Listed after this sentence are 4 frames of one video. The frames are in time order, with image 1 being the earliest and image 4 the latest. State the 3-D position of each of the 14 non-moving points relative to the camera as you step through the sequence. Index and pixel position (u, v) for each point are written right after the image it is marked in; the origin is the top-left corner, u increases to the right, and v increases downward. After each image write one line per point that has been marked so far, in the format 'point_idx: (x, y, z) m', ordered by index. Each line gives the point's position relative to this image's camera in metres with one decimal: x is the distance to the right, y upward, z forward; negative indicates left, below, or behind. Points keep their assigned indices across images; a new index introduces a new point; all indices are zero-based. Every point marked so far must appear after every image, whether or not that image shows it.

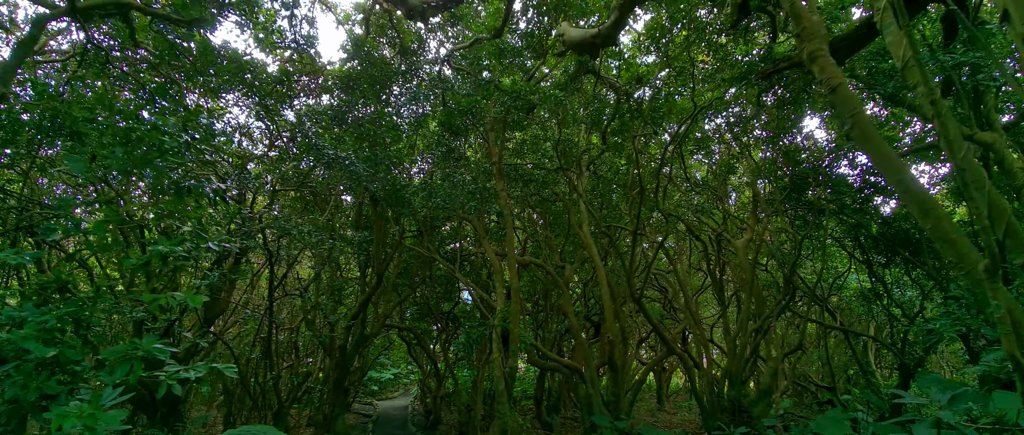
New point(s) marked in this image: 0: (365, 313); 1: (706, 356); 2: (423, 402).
0: (-1.8, -1.2, +7.3) m
1: (+2.3, -1.6, +6.9) m
2: (-1.7, -3.5, +11.4) m
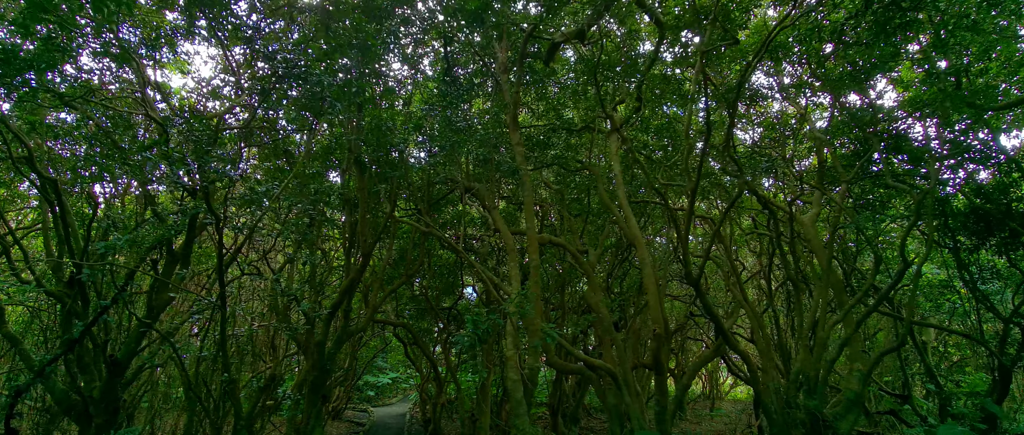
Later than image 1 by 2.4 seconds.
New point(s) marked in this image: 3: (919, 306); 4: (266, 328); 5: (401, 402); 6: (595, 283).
0: (-1.6, -0.9, +6.0) m
1: (+2.4, -1.3, +5.6) m
2: (-1.5, -3.2, +10.0) m
3: (+5.4, -1.2, +8.0) m
4: (-2.5, -1.1, +6.1) m
5: (-2.8, -4.7, +15.3) m
6: (+0.9, -0.7, +6.2) m
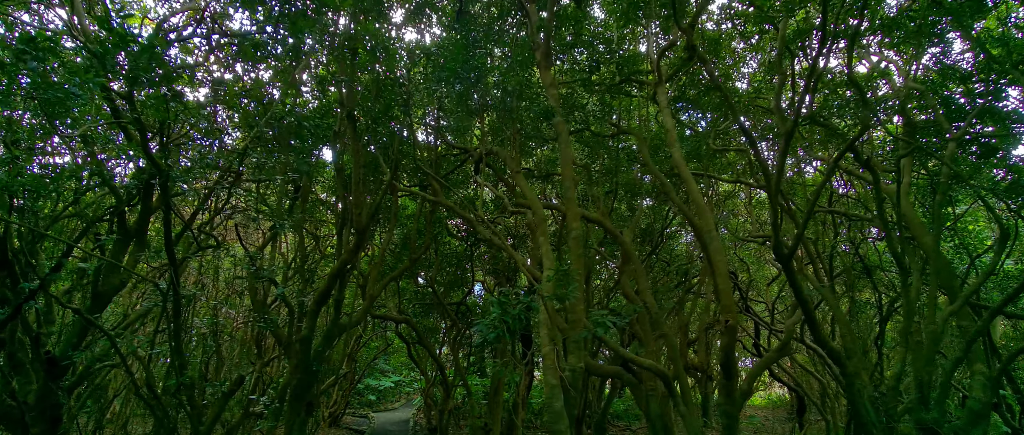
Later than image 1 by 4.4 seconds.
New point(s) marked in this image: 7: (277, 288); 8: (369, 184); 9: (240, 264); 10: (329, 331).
0: (-1.4, -0.6, +5.0) m
1: (+2.6, -1.0, +4.5) m
2: (-1.3, -3.0, +9.0) m
3: (+5.6, -1.0, +6.9) m
4: (-2.3, -0.9, +5.1) m
5: (-2.6, -4.5, +14.3) m
6: (+1.1, -0.4, +5.2) m
7: (-1.9, -0.5, +4.8) m
8: (-1.4, +0.3, +6.1) m
9: (-2.2, -0.4, +4.8) m
10: (-1.5, -0.9, +4.8) m
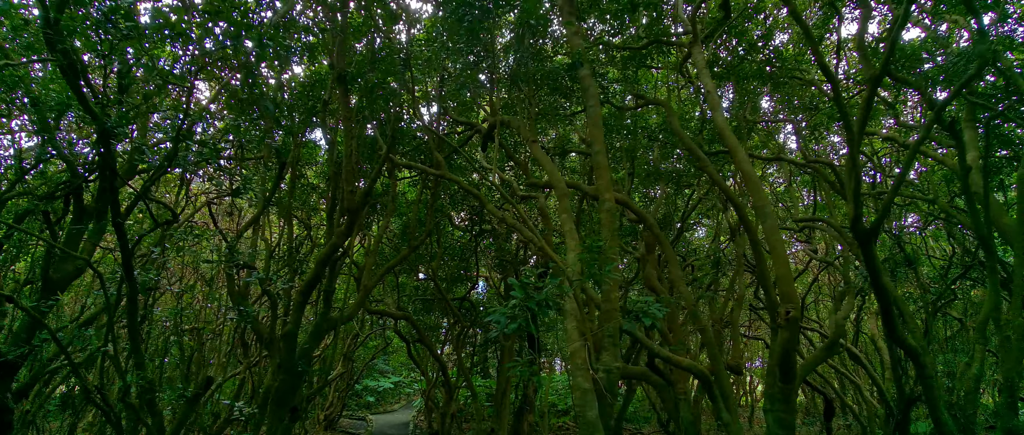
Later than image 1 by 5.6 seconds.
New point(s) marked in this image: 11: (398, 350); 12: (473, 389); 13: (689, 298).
0: (-1.3, -0.5, +4.4) m
1: (+2.7, -0.9, +4.0) m
2: (-1.2, -2.9, +8.5) m
3: (+5.7, -0.8, +6.4) m
4: (-2.2, -0.7, +4.5) m
5: (-2.5, -4.4, +13.7) m
6: (+1.2, -0.3, +4.6) m
7: (-1.8, -0.4, +4.2) m
8: (-1.3, +0.5, +5.5) m
9: (-2.1, -0.2, +4.2) m
10: (-1.4, -0.8, +4.3) m
11: (-2.1, -2.4, +10.8) m
12: (-0.5, -2.1, +7.4) m
13: (+1.2, -0.6, +4.4) m
